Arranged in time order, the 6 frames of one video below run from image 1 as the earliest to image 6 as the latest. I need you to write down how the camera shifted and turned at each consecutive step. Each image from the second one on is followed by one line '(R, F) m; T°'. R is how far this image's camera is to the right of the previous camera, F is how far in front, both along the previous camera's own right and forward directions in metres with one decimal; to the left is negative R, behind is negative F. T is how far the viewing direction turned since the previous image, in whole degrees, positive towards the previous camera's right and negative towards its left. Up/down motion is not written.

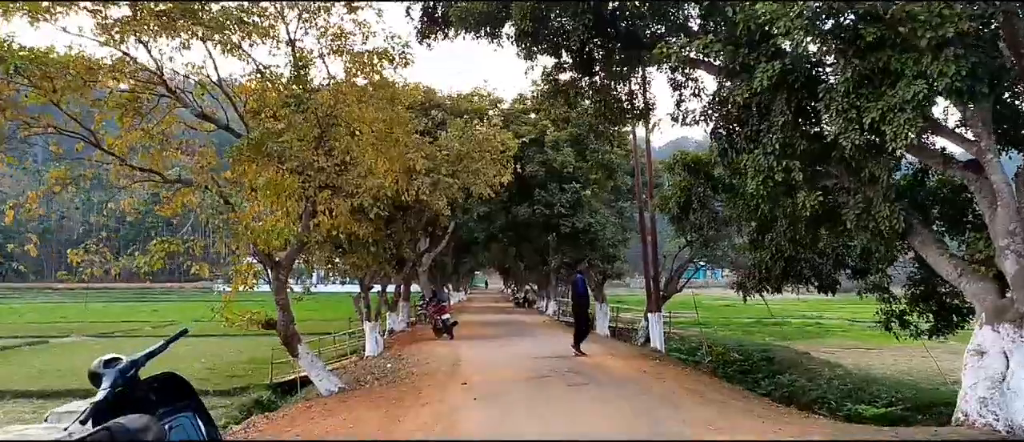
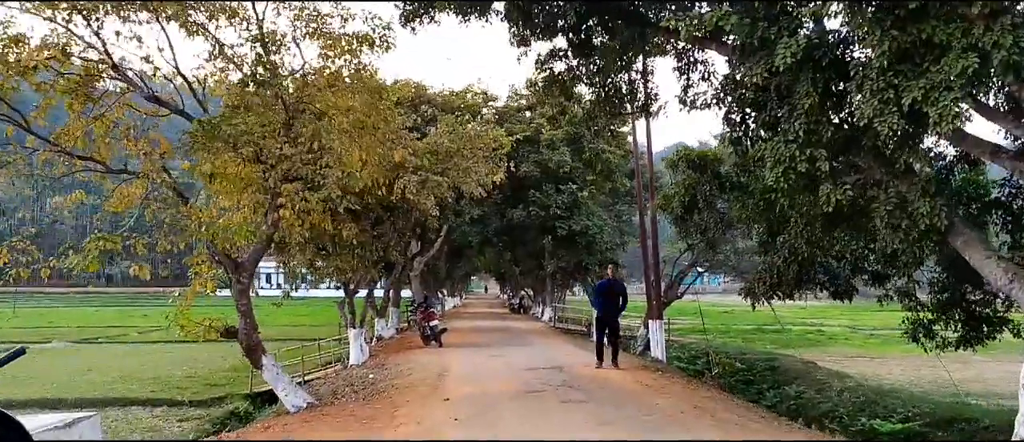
(+0.1, +1.2) m; 0°
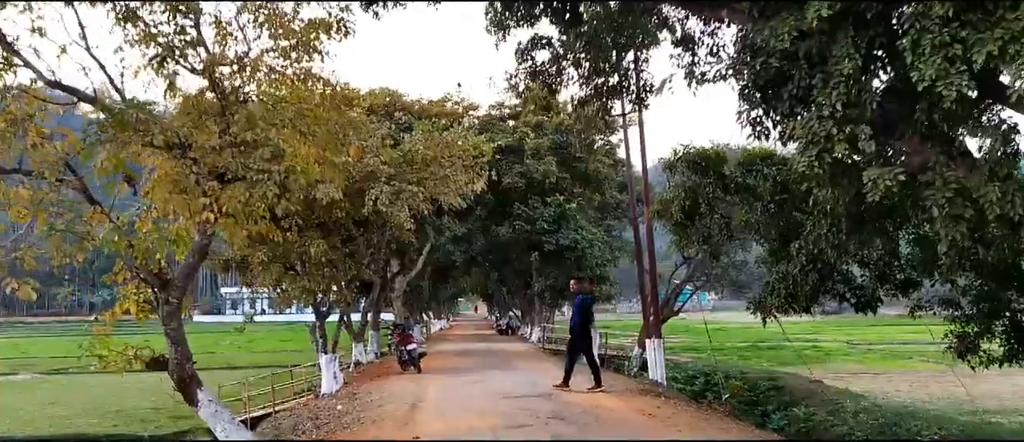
(+0.1, +1.6) m; +1°
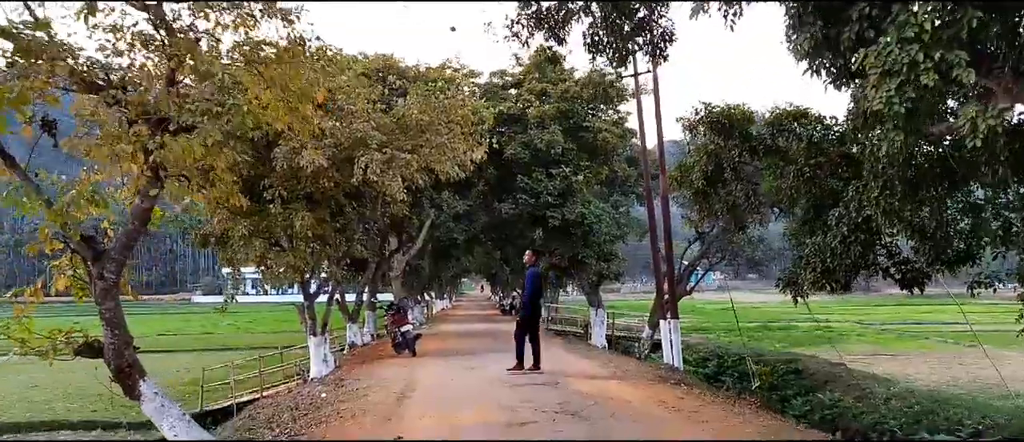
(0.0, +1.5) m; 0°
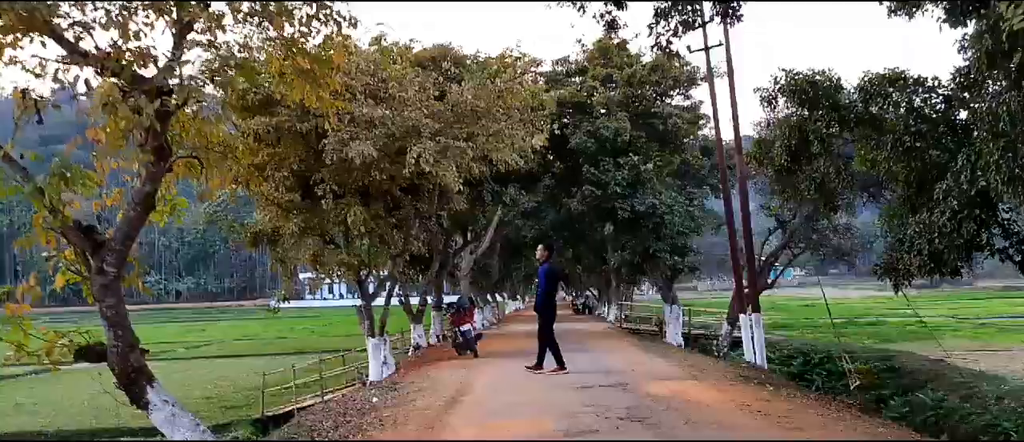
(+0.2, +1.1) m; -5°
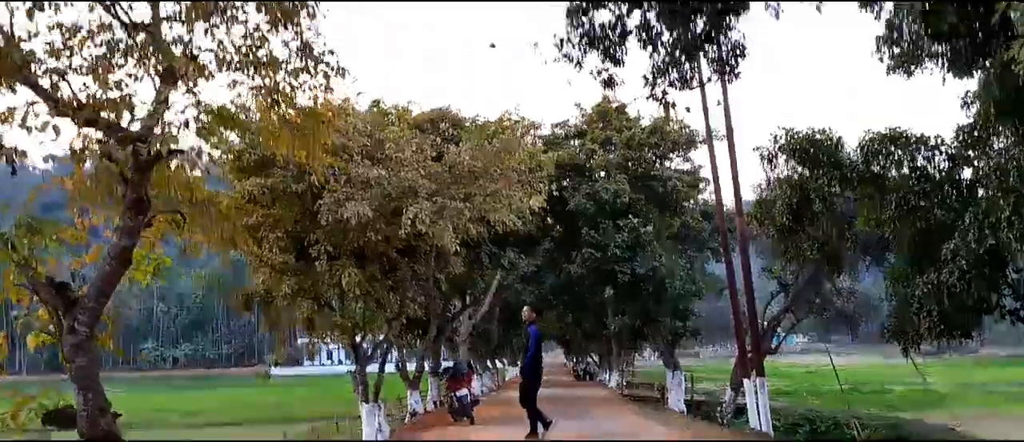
(+0.1, +0.3) m; 0°
